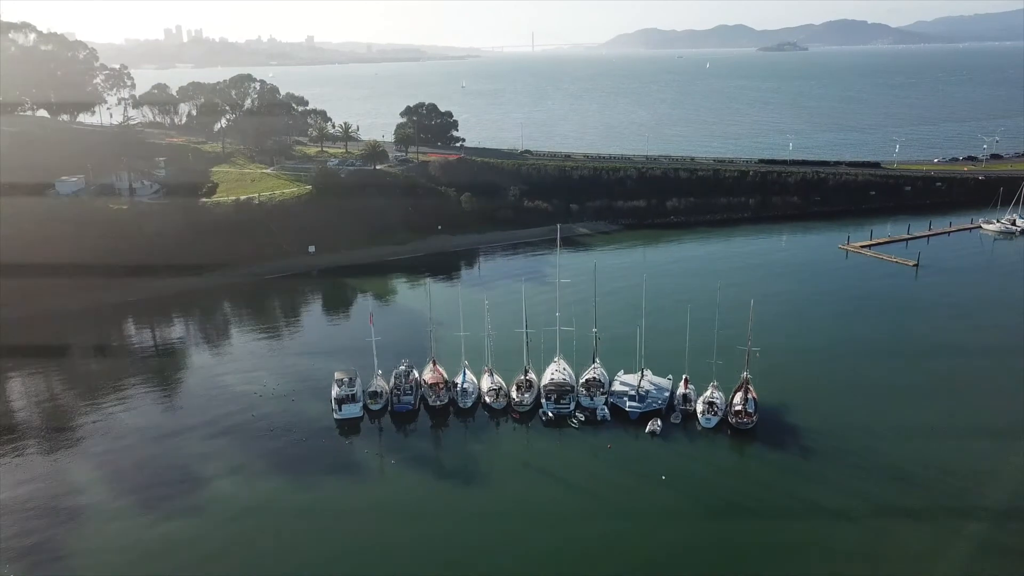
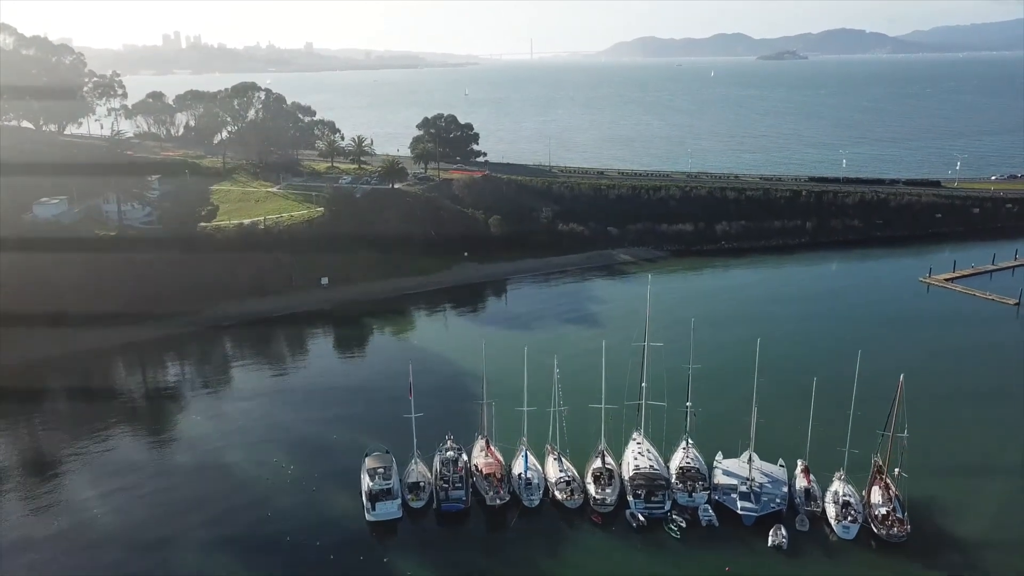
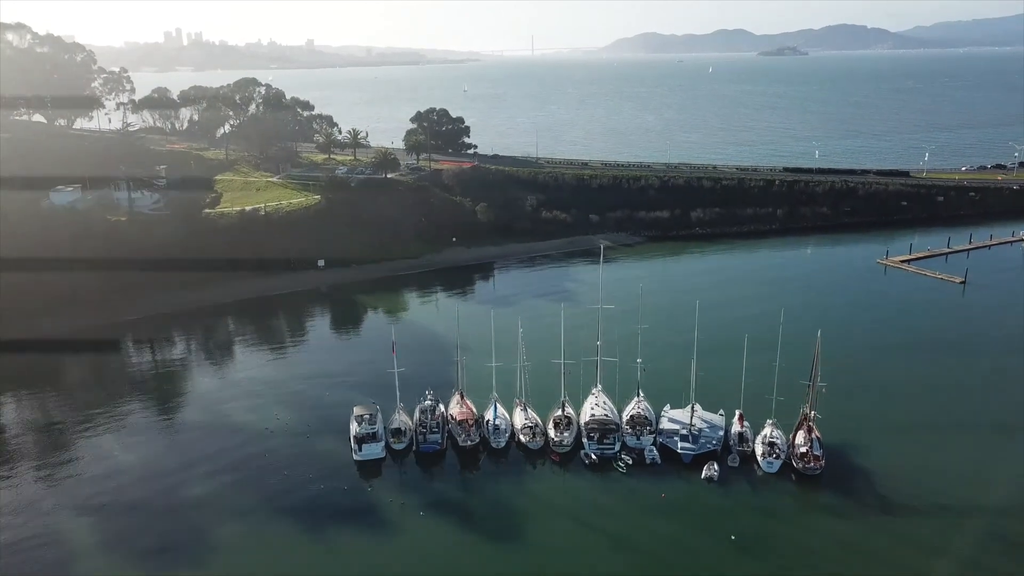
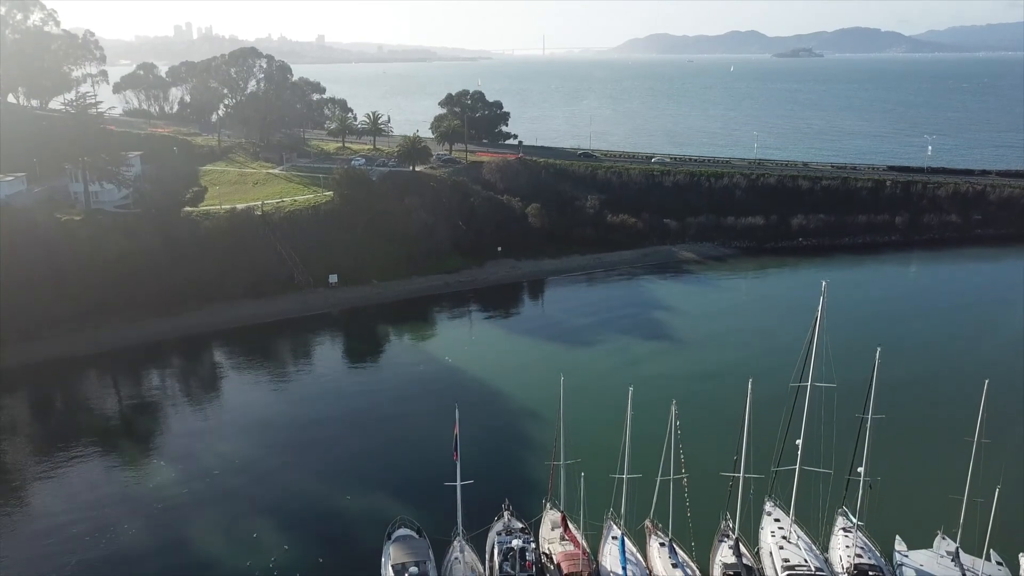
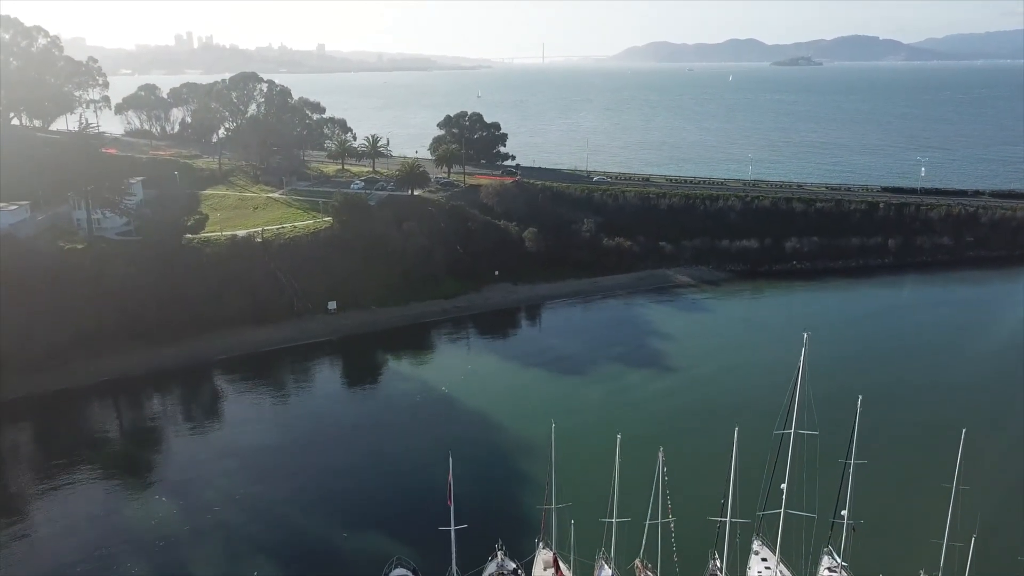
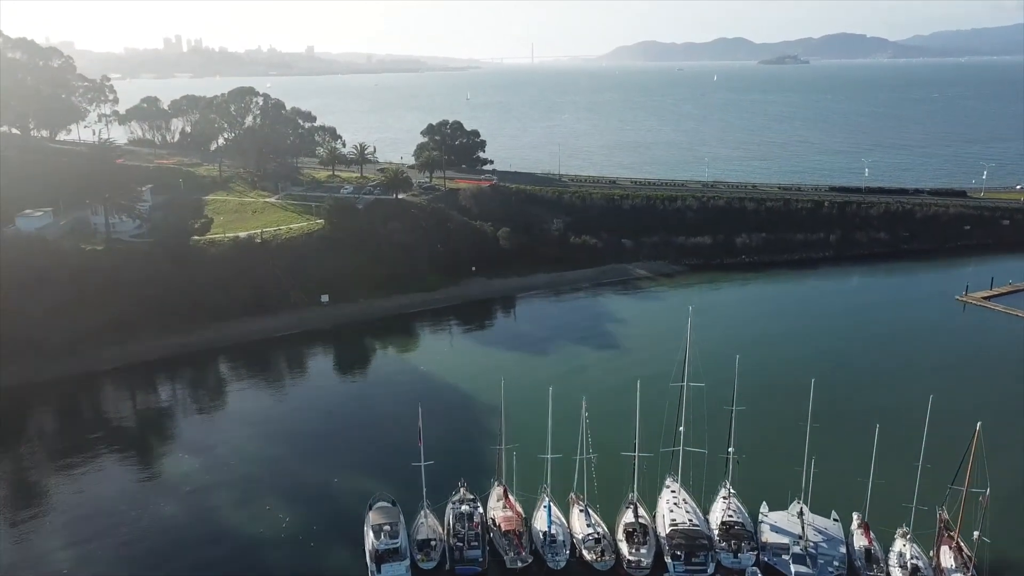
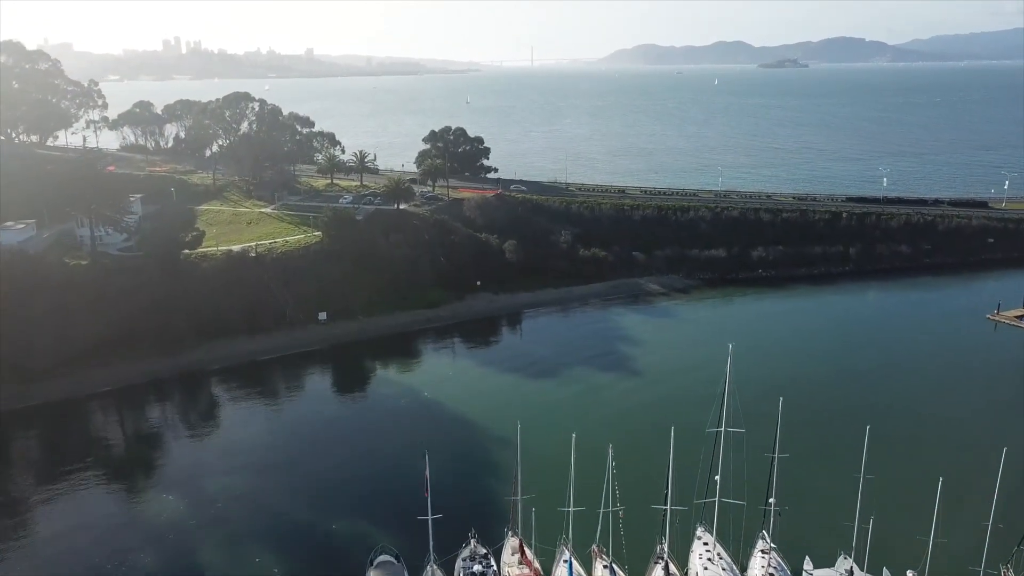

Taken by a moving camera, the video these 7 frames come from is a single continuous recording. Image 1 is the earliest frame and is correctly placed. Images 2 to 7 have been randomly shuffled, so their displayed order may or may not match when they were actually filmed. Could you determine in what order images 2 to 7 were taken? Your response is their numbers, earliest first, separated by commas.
3, 2, 6, 7, 5, 4
